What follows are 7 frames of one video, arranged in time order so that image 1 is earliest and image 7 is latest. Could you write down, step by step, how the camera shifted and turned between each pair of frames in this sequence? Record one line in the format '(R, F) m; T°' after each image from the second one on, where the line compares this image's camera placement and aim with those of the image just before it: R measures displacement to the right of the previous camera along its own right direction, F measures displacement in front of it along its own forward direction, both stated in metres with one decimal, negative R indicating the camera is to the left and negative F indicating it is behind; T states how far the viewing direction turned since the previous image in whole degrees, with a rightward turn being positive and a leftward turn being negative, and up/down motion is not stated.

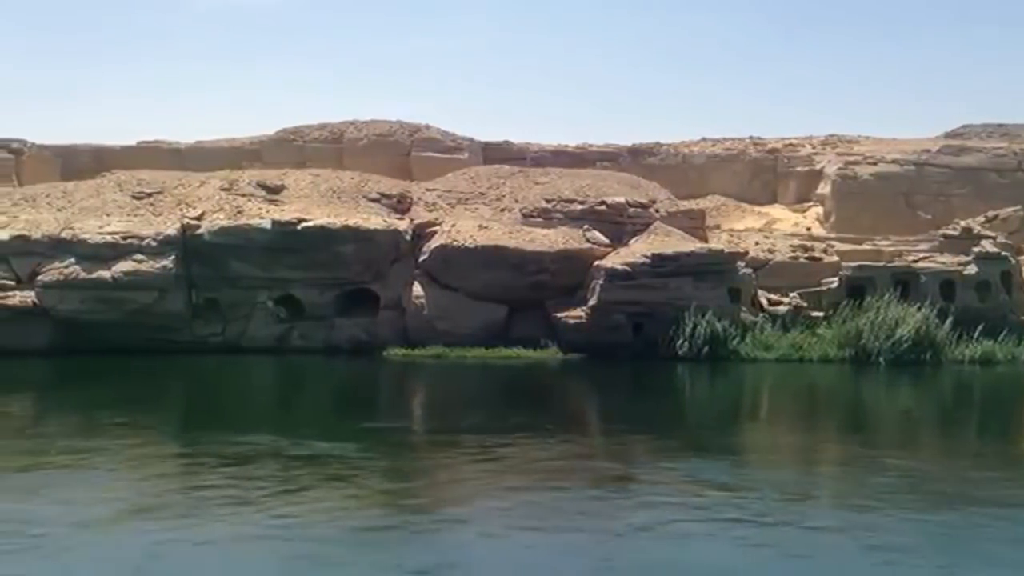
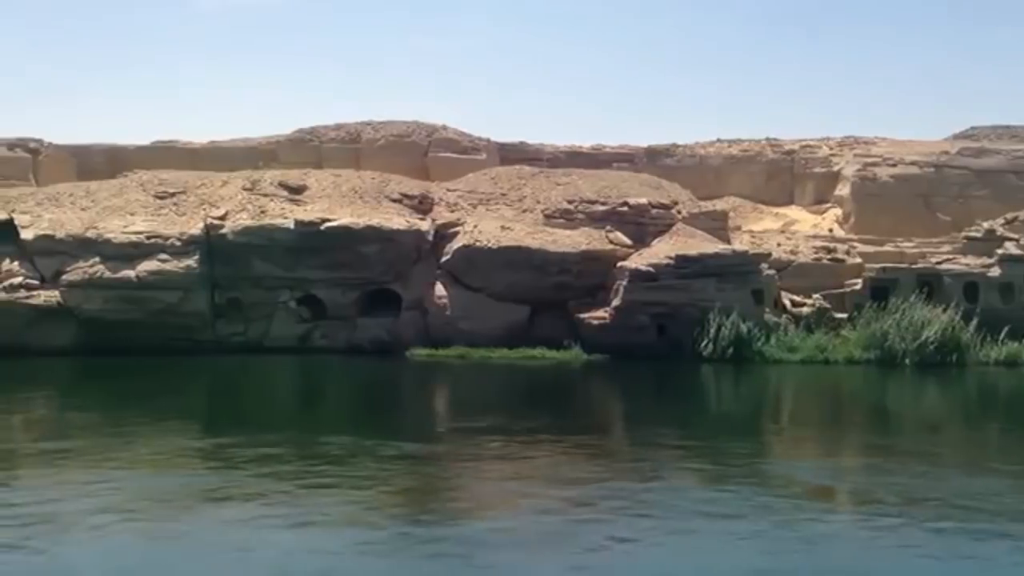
(-0.4, 0.0) m; 0°
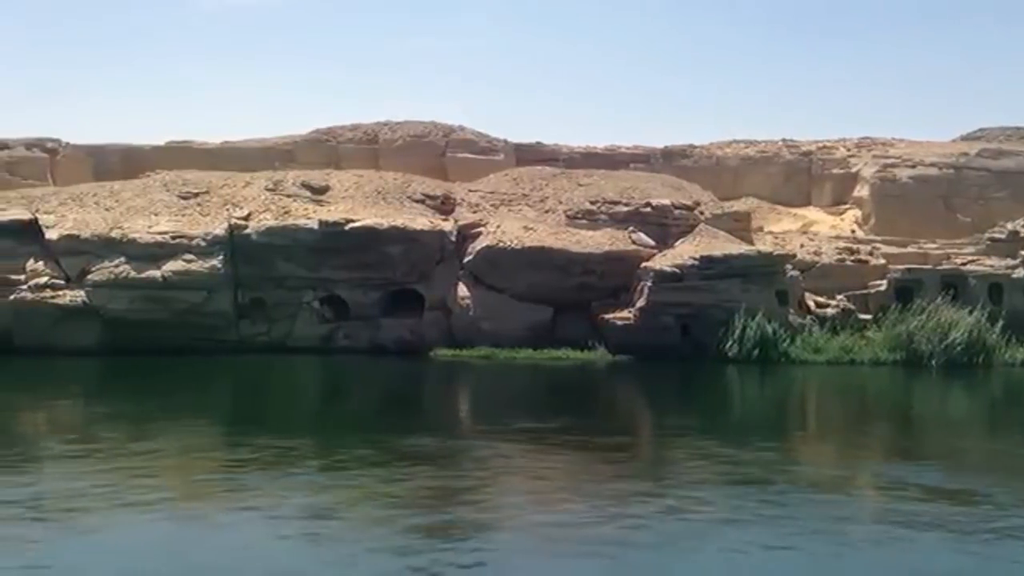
(-0.4, 0.0) m; 0°
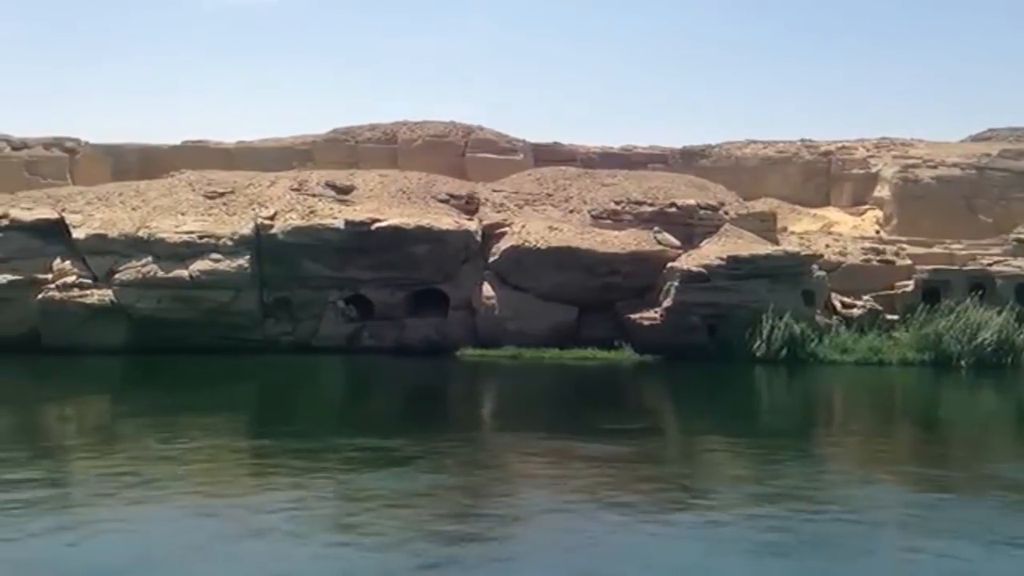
(-0.4, 0.0) m; 0°
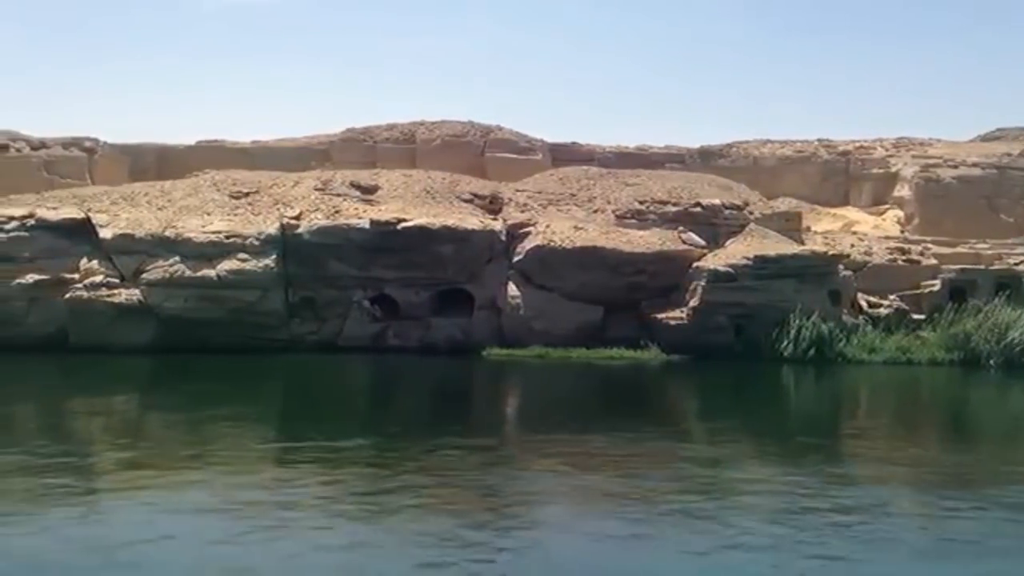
(-0.4, 0.0) m; 0°
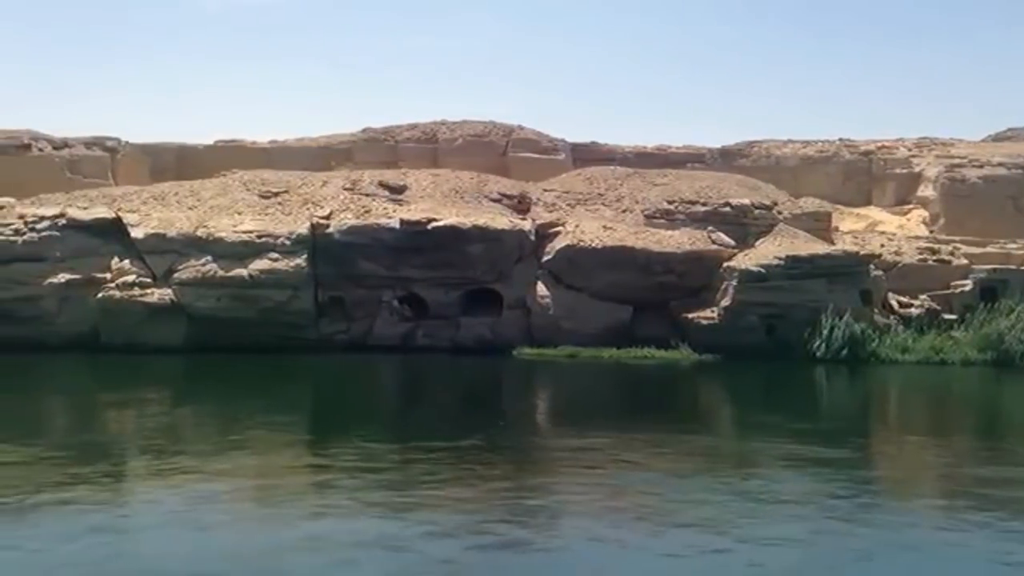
(-0.5, -0.1) m; 0°
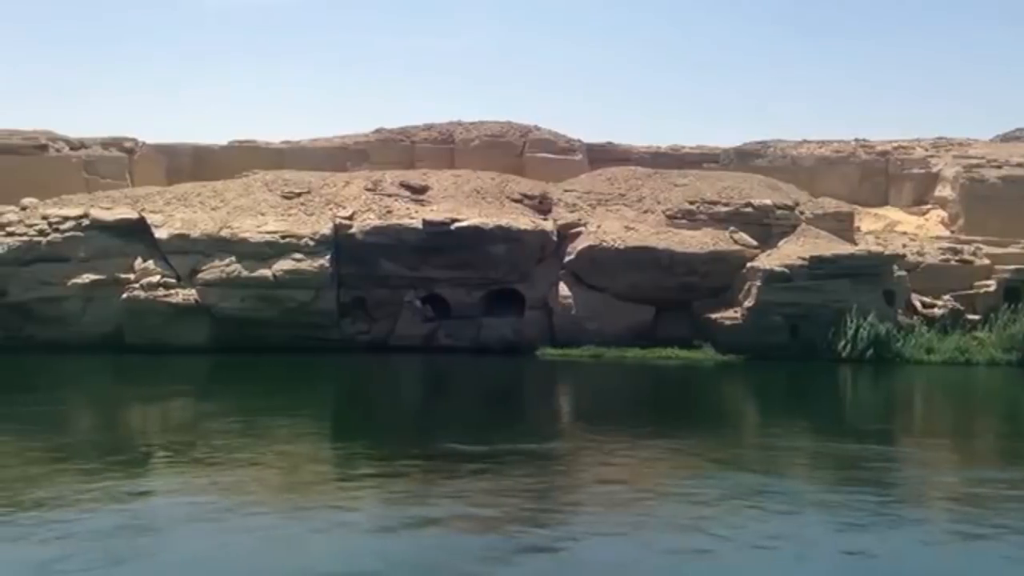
(-0.4, 0.0) m; 0°
